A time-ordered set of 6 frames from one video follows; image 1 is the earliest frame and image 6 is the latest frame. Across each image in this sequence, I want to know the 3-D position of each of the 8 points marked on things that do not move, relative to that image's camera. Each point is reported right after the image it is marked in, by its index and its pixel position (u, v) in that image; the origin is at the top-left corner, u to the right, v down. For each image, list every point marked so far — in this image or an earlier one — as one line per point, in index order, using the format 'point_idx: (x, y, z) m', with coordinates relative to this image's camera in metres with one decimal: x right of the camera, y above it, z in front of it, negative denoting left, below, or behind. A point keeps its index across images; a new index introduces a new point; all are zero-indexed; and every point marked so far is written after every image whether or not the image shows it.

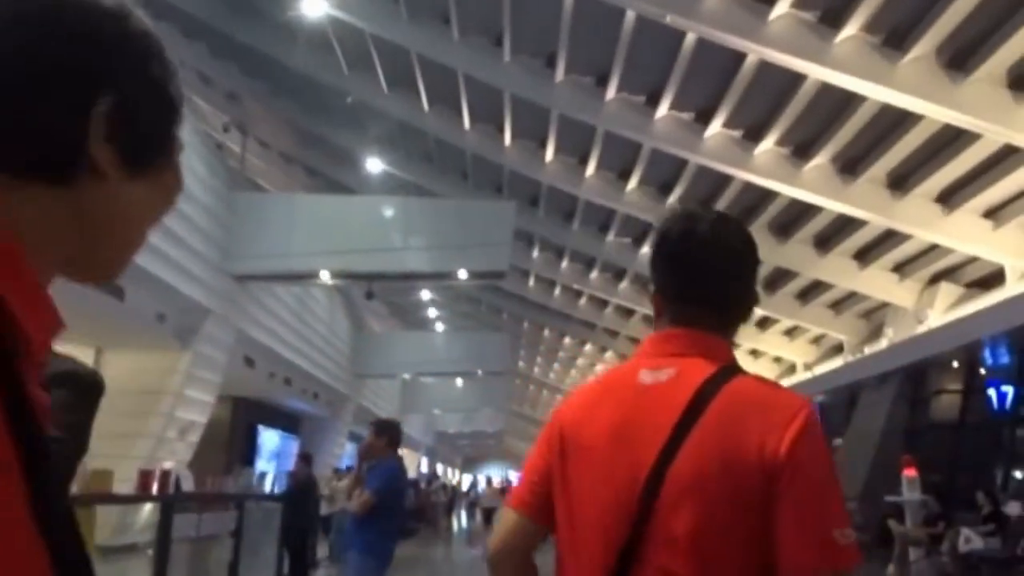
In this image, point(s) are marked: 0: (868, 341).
0: (+6.8, -1.0, +14.7) m
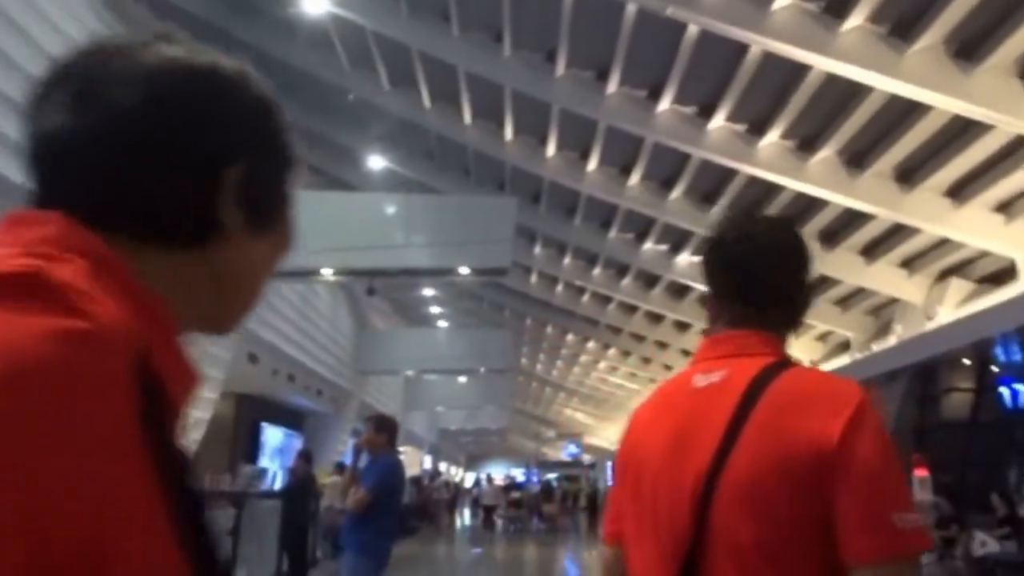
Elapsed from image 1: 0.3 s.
0: (+6.9, -0.9, +14.6) m
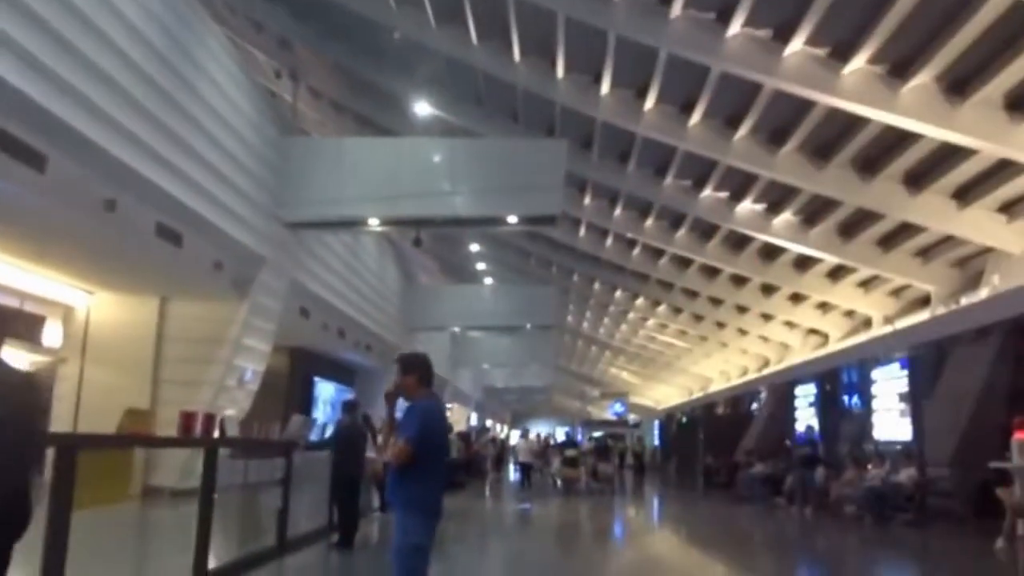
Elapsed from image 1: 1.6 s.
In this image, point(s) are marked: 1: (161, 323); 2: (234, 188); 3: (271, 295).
0: (+7.8, -0.1, +13.6) m
1: (-5.7, -0.5, +12.1) m
2: (-3.8, +1.4, +10.6) m
3: (-3.9, -0.1, +12.3) m
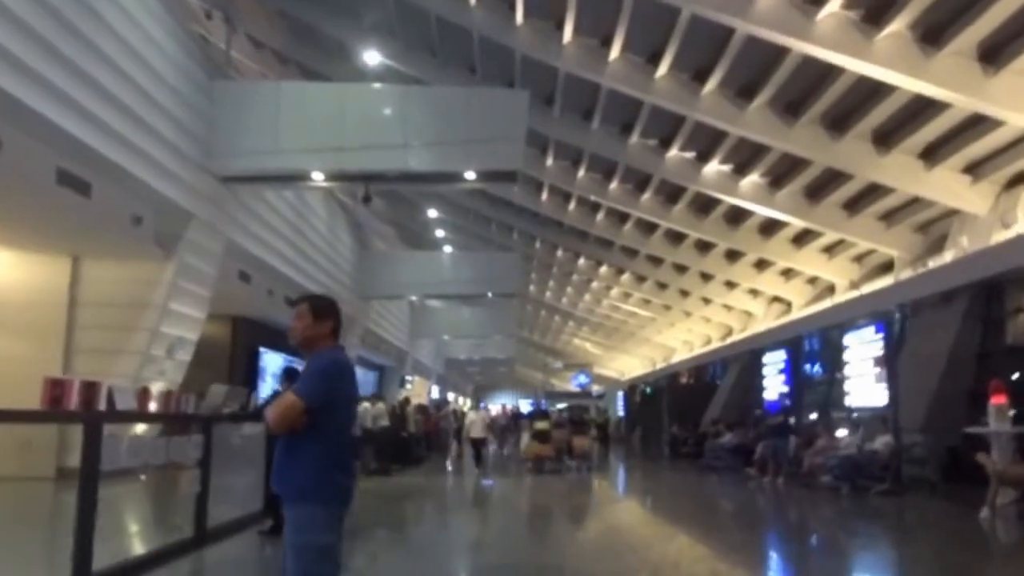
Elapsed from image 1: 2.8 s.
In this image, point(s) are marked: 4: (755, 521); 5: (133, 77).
0: (+7.0, +0.6, +13.1) m
1: (-6.3, 0.0, +11.0) m
2: (-4.3, +1.9, +9.5) m
3: (-4.5, +0.5, +11.3) m
4: (+3.2, -3.1, +10.2) m
5: (-4.3, +2.4, +8.8) m
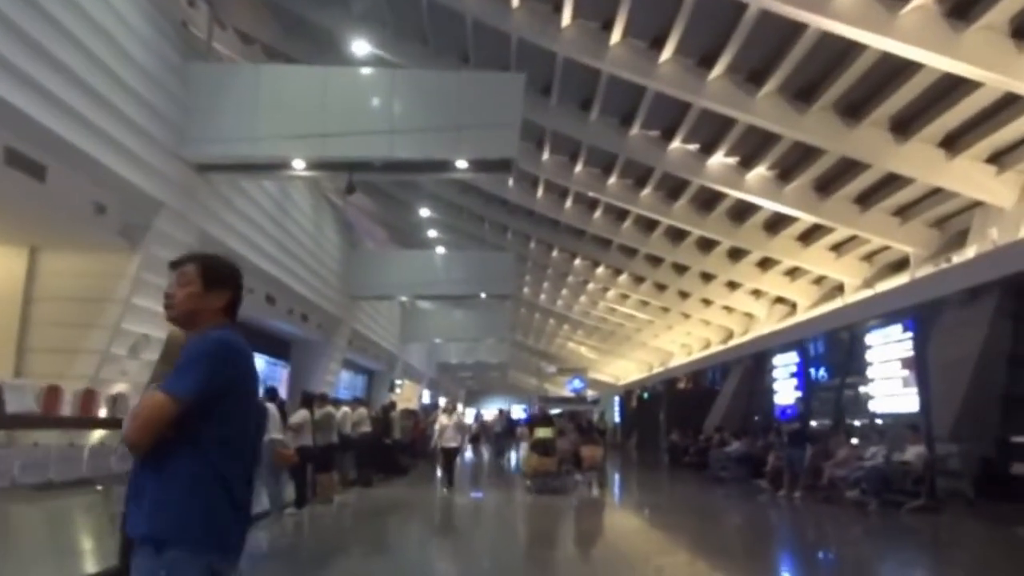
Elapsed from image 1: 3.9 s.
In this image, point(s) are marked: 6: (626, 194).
0: (+6.9, +0.6, +12.4) m
1: (-6.4, +0.1, +10.2) m
2: (-4.4, +2.0, +8.7) m
3: (-4.6, +0.5, +10.5) m
4: (+3.1, -3.1, +9.4) m
5: (-4.4, +2.5, +8.0) m
6: (+2.2, +1.8, +14.5) m
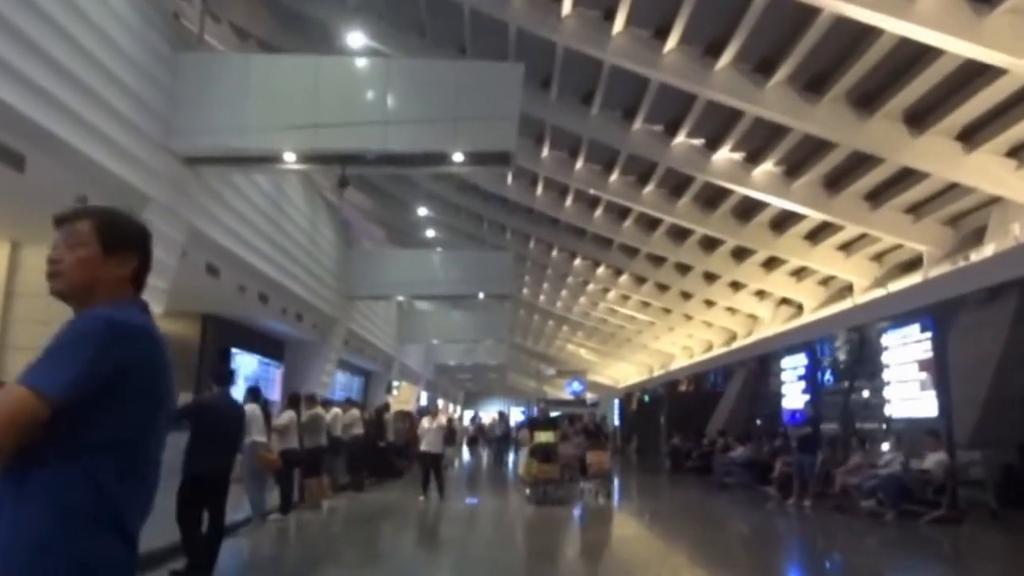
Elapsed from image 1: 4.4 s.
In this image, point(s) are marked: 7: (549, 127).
0: (+6.9, +0.6, +12.0) m
1: (-6.4, +0.2, +9.8) m
2: (-4.4, +2.0, +8.3) m
3: (-4.6, +0.6, +10.0) m
4: (+3.1, -3.0, +9.0) m
5: (-4.4, +2.5, +7.6) m
6: (+2.2, +1.8, +14.1) m
7: (+0.6, +2.7, +12.5) m
